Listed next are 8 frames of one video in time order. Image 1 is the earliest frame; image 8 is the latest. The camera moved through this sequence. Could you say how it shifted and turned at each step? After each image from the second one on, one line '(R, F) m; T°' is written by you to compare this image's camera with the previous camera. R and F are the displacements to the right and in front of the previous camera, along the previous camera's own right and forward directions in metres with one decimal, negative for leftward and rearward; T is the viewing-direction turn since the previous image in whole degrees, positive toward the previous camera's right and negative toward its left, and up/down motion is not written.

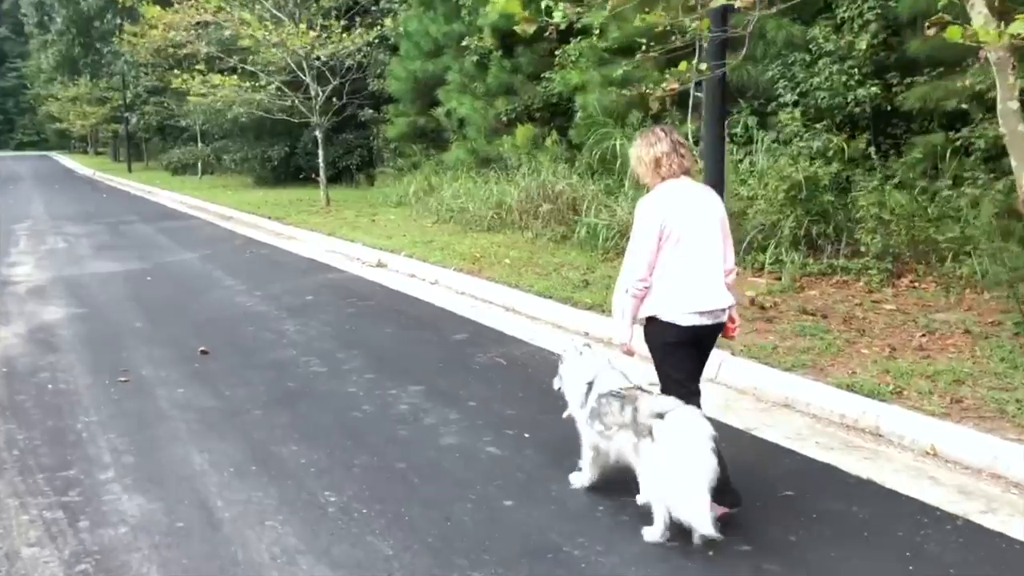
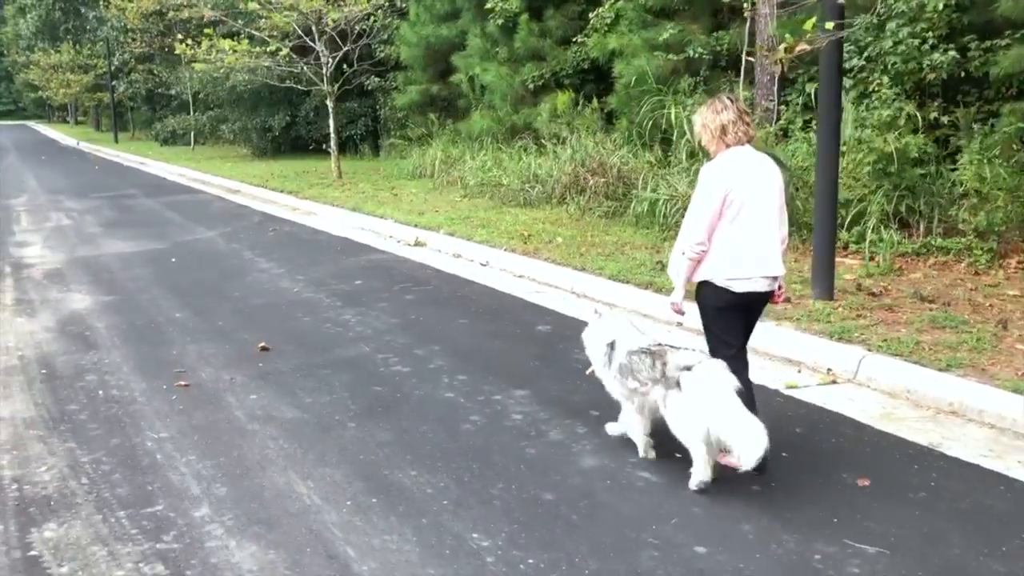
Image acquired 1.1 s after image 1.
(-0.8, +0.8) m; +1°
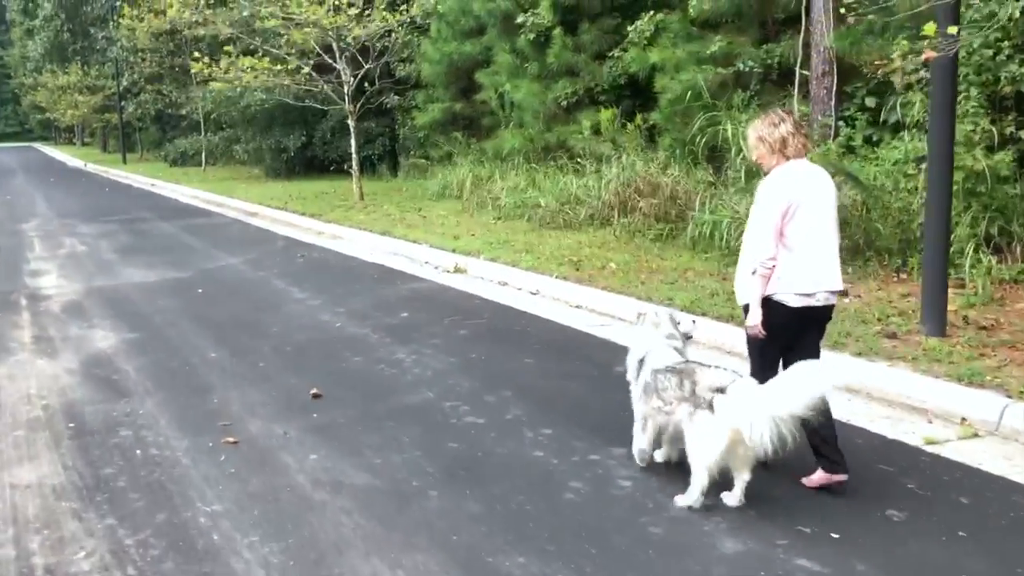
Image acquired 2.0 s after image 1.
(-0.5, +0.7) m; 0°
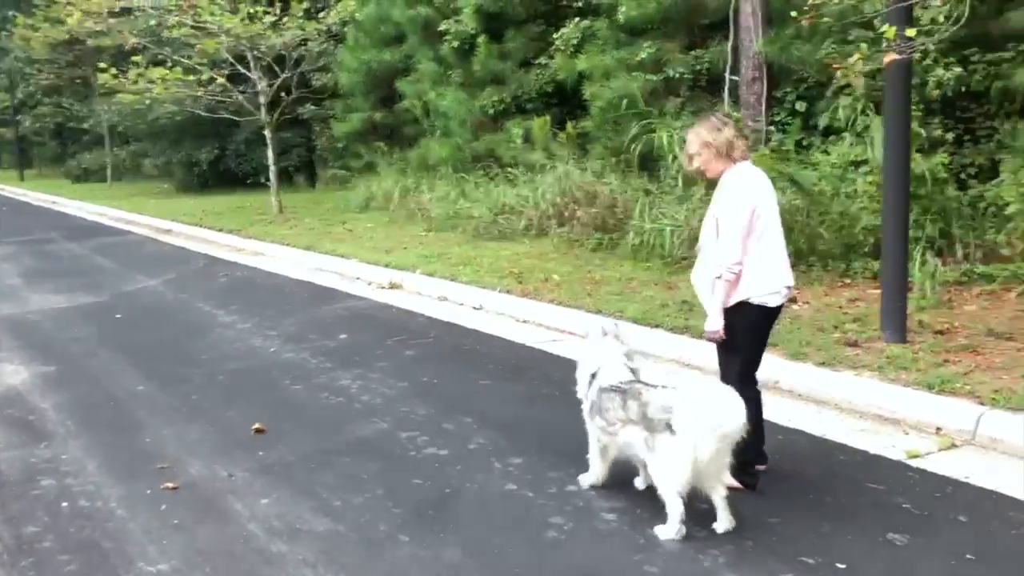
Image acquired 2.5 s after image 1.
(-0.2, +0.3) m; +5°
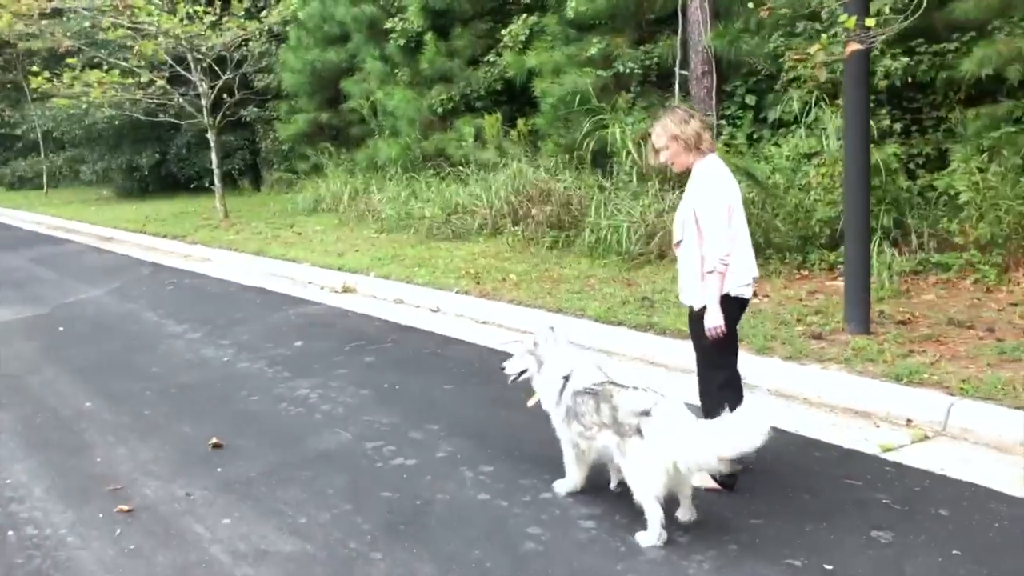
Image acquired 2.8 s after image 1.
(-0.1, +0.1) m; +3°
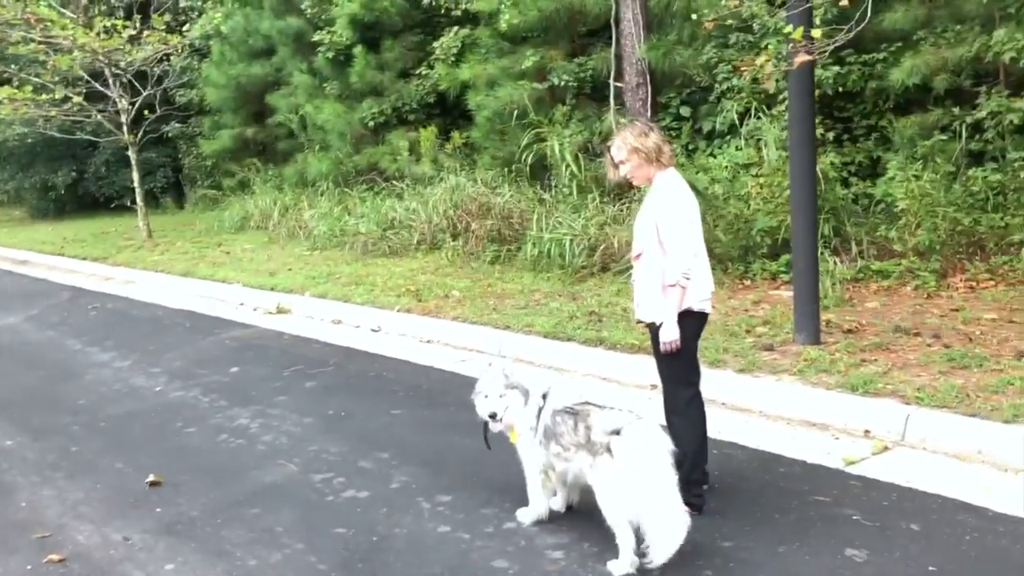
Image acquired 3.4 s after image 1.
(-0.1, +0.2) m; +4°
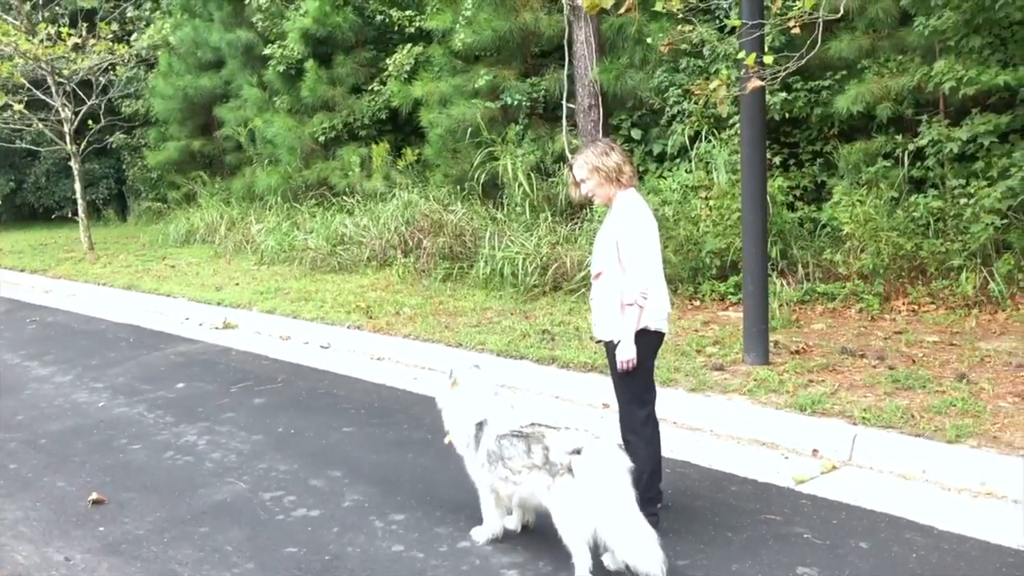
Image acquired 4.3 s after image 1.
(-0.1, 0.0) m; +3°
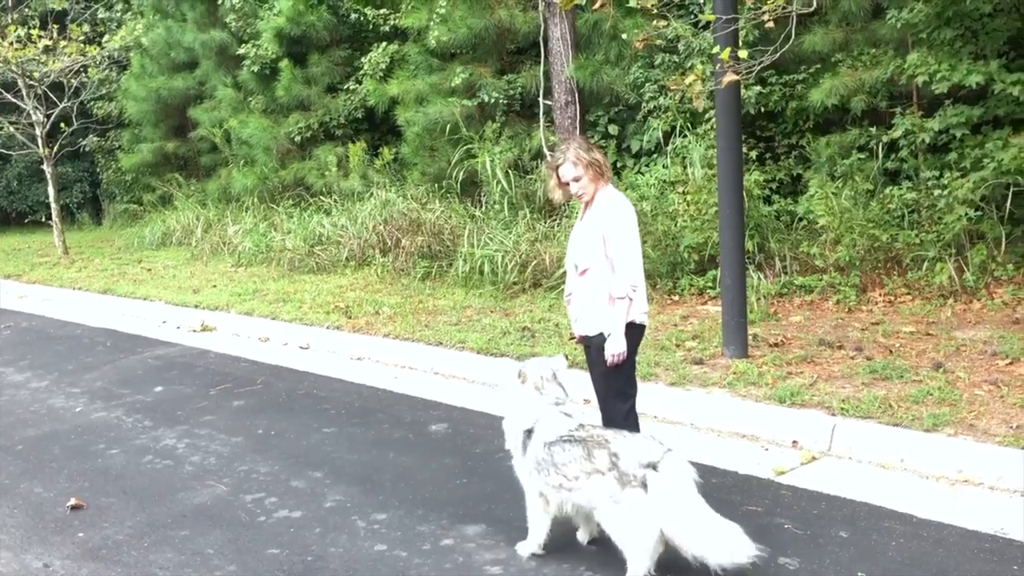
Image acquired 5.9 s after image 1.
(0.0, 0.0) m; +1°
